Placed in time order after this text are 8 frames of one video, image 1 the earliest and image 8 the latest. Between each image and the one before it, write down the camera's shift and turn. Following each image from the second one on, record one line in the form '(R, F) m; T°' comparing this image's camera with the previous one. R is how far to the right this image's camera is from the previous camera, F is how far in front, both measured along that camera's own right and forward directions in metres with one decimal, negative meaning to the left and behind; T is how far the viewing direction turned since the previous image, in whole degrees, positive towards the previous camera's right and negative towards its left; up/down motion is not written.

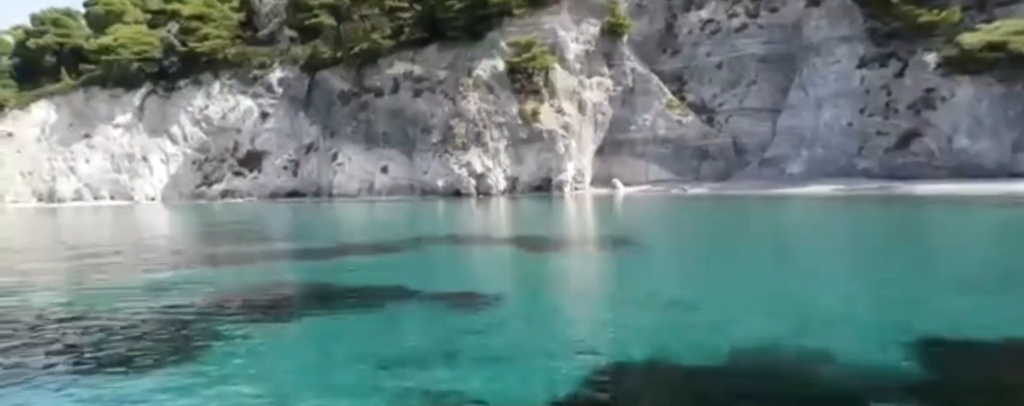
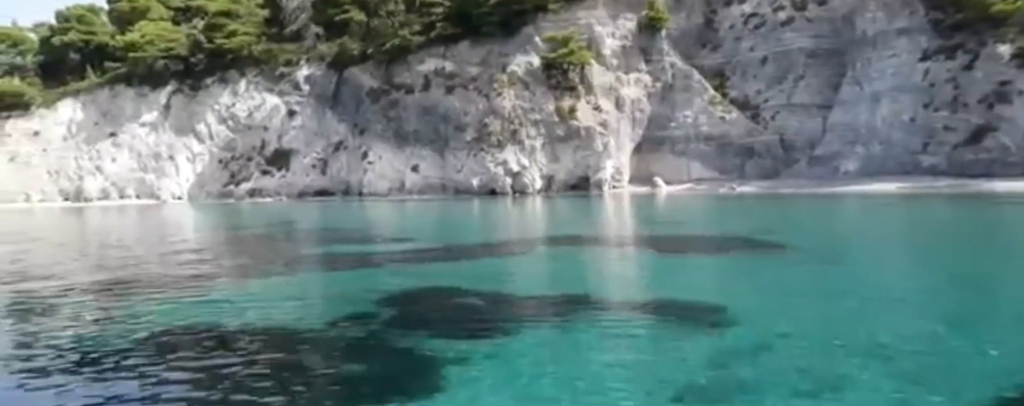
(-1.4, +0.9) m; -1°
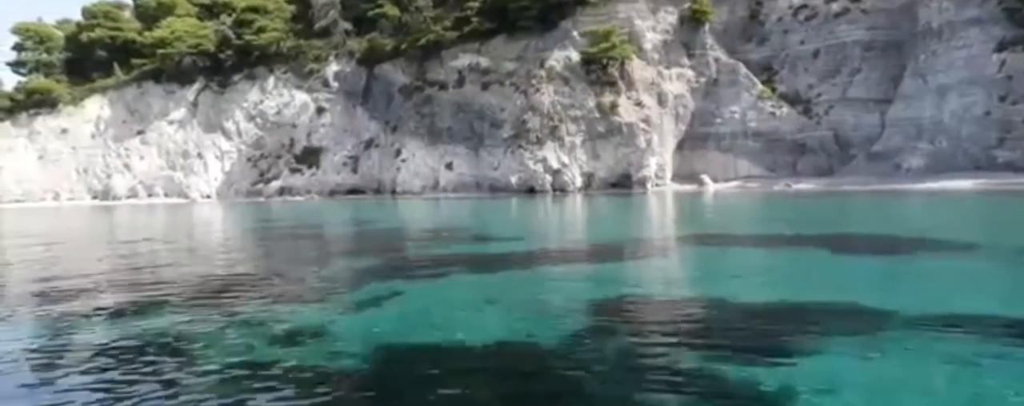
(-1.5, +1.0) m; -1°
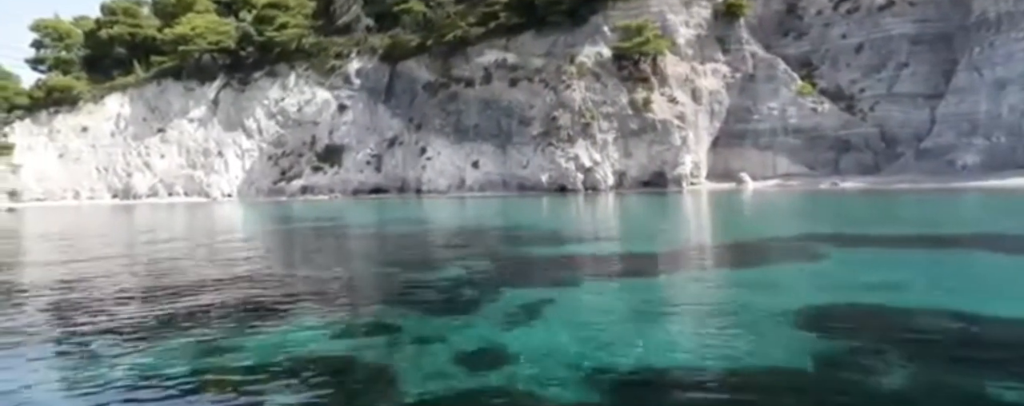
(-1.2, +0.9) m; 0°
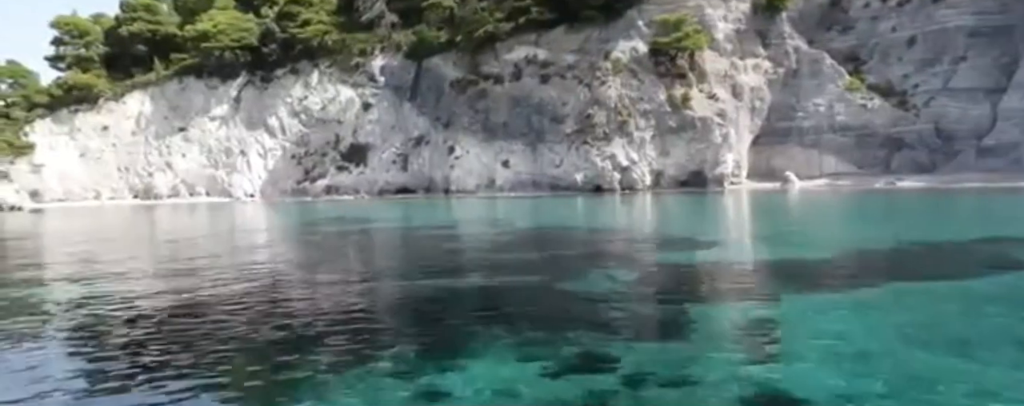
(-1.2, +1.1) m; -1°
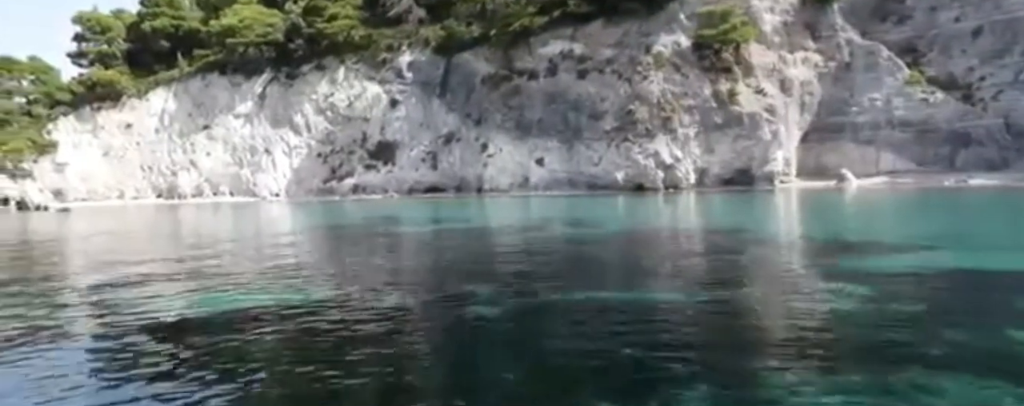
(-1.3, +1.4) m; -1°
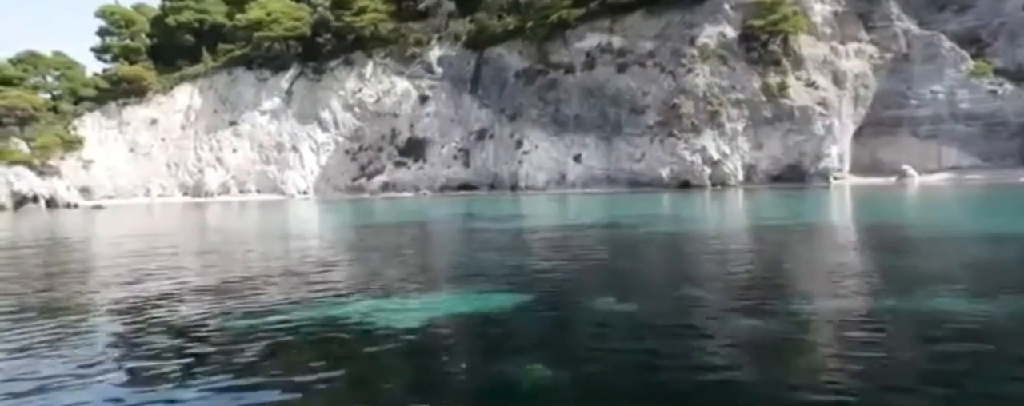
(-1.3, +1.2) m; -1°
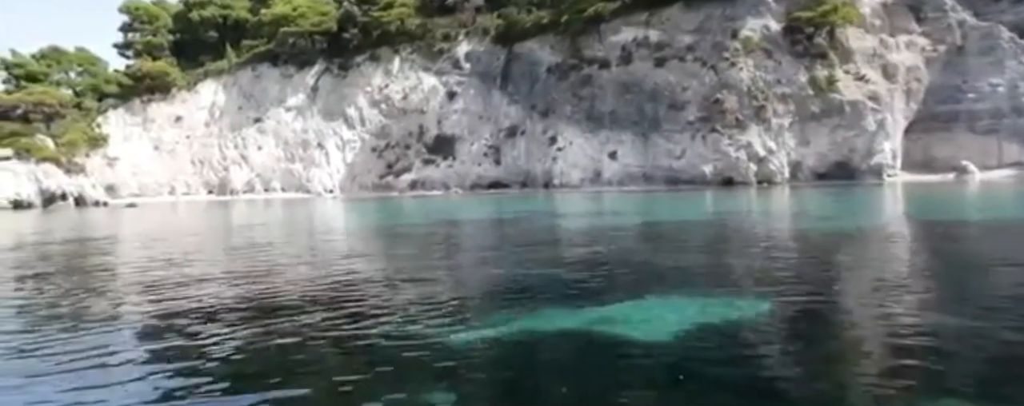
(-1.3, +1.0) m; -1°
